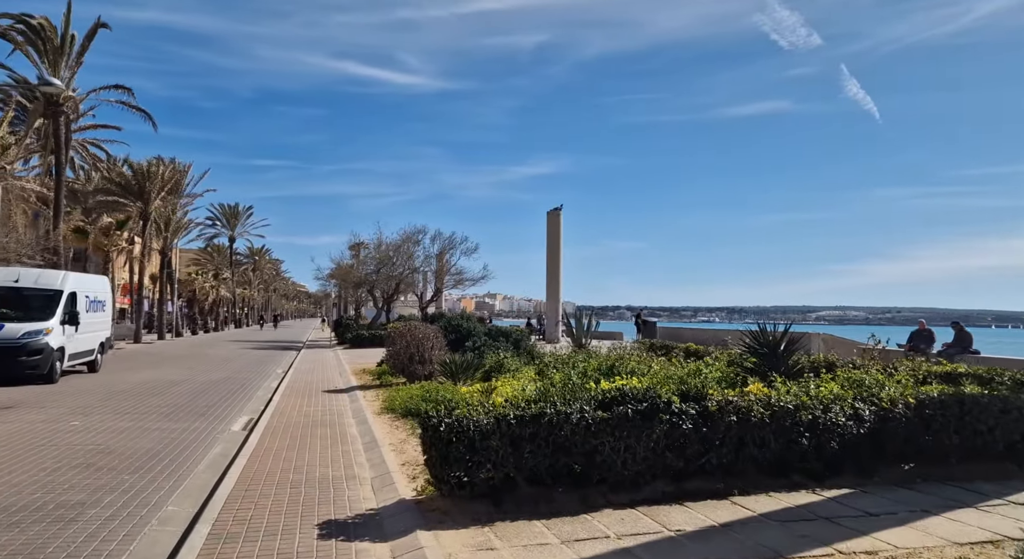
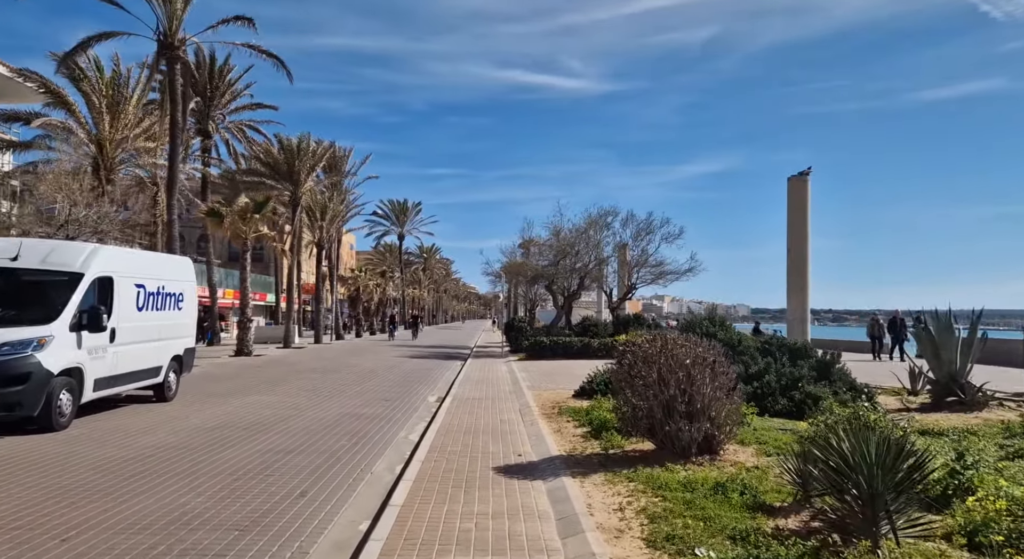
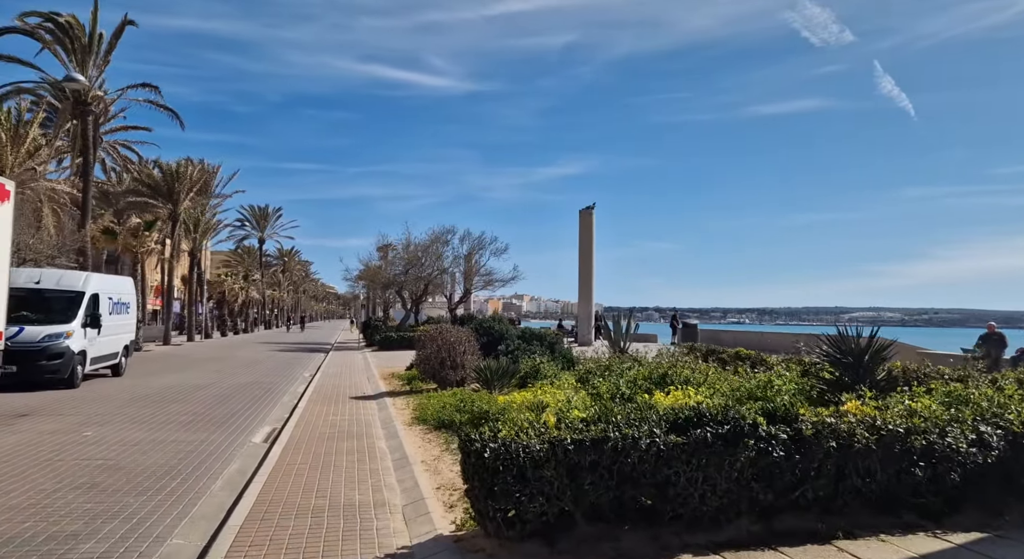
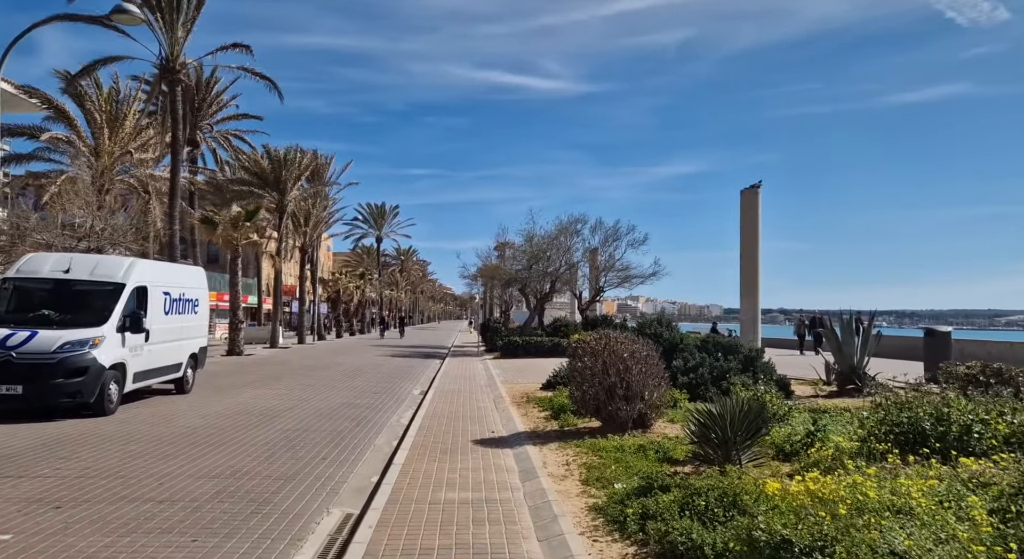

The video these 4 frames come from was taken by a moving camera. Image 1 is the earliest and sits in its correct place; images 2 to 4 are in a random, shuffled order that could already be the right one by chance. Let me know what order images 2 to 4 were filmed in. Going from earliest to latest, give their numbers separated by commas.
3, 4, 2
